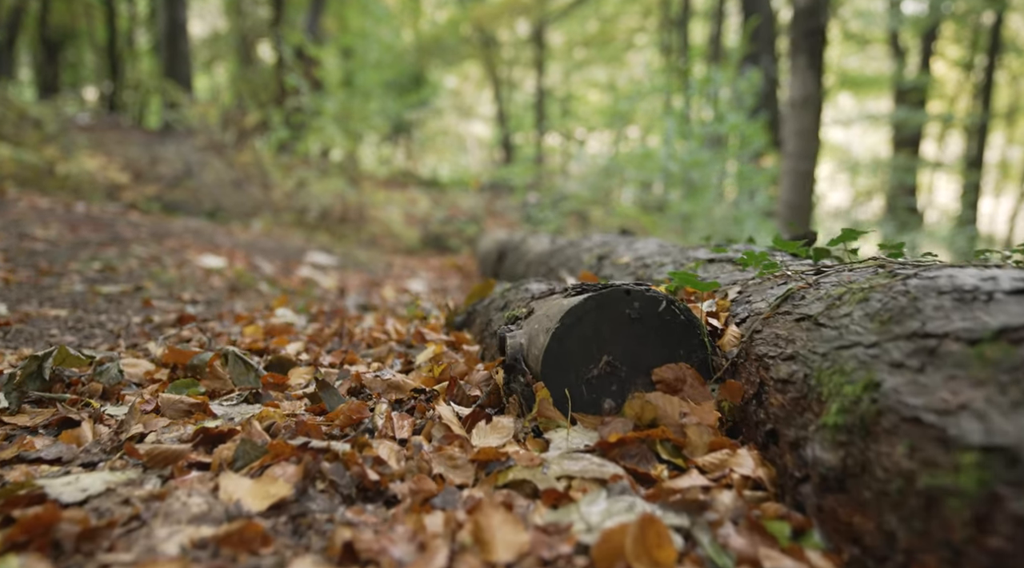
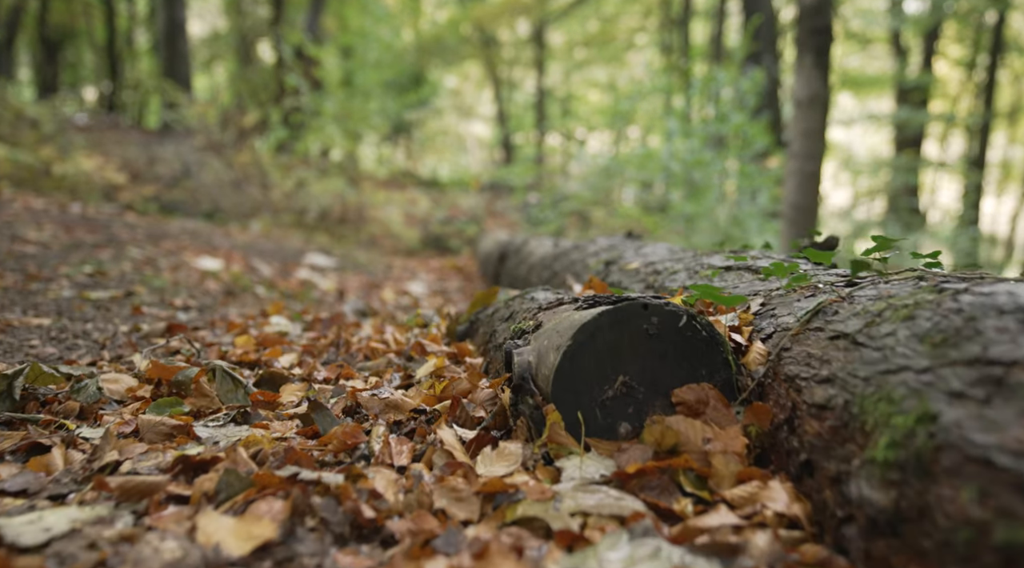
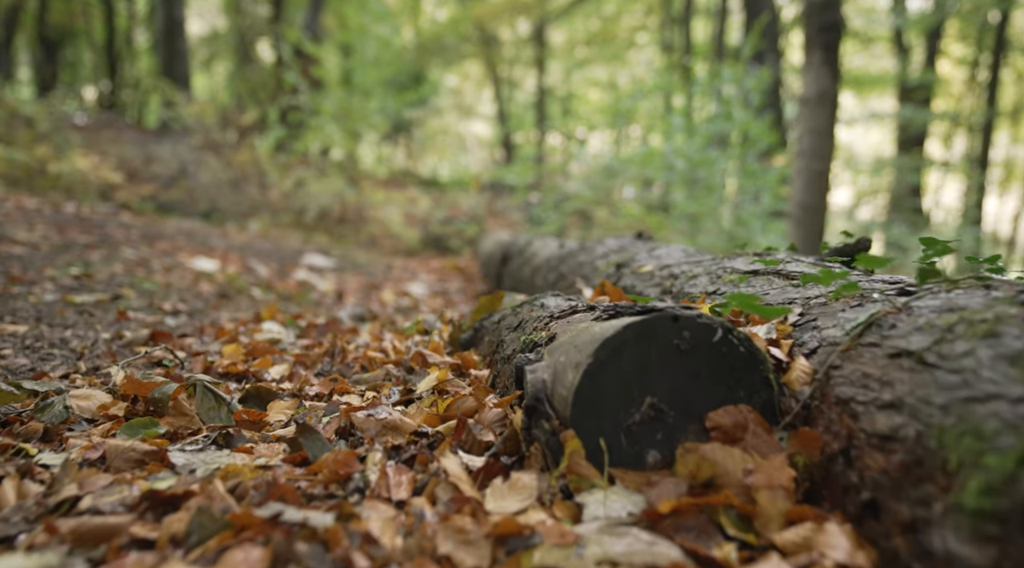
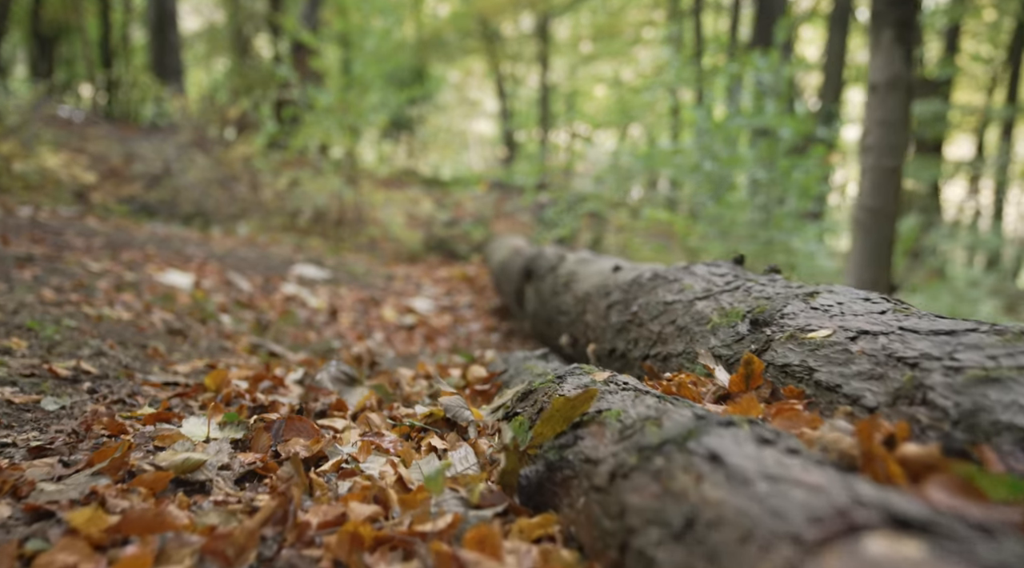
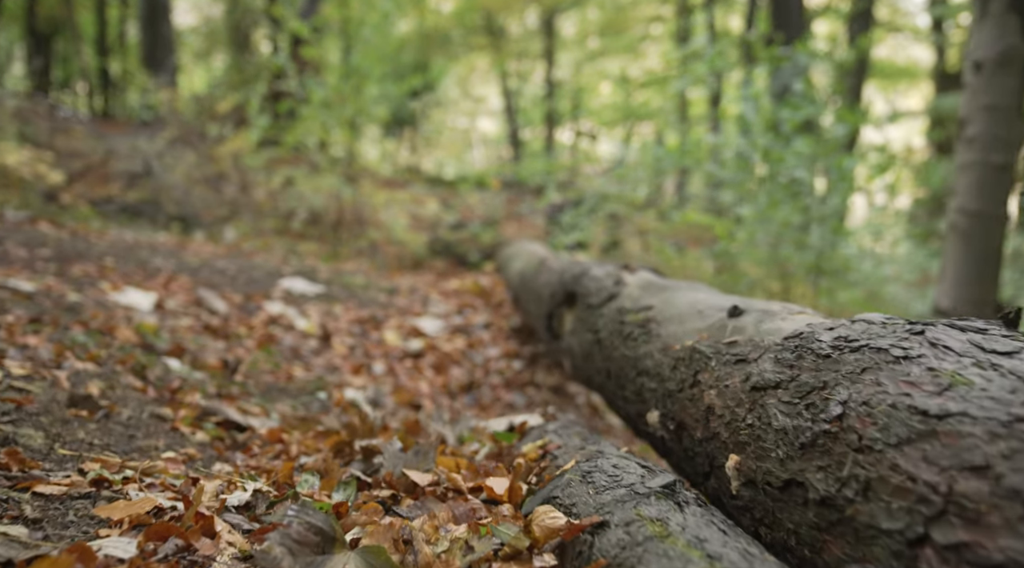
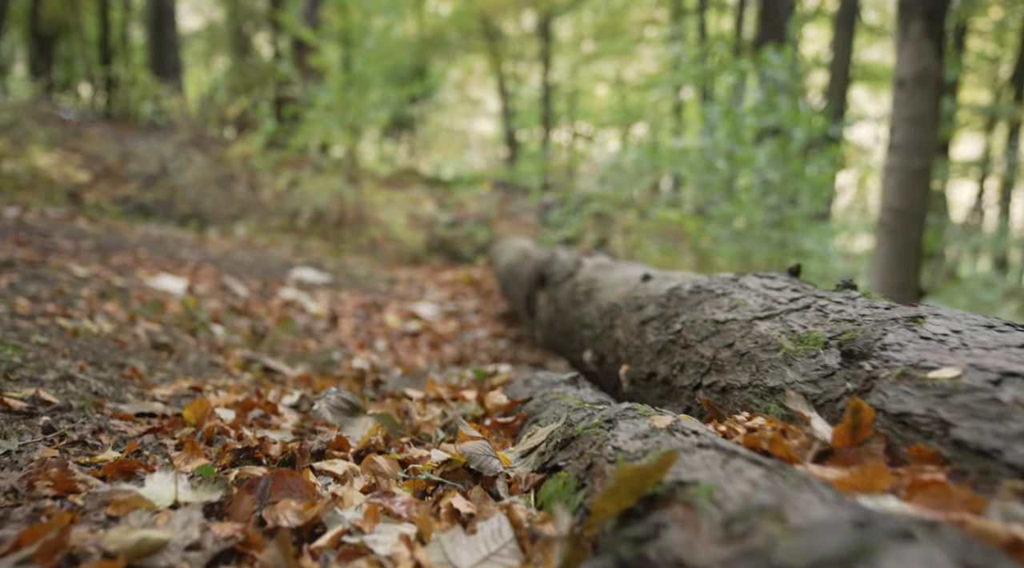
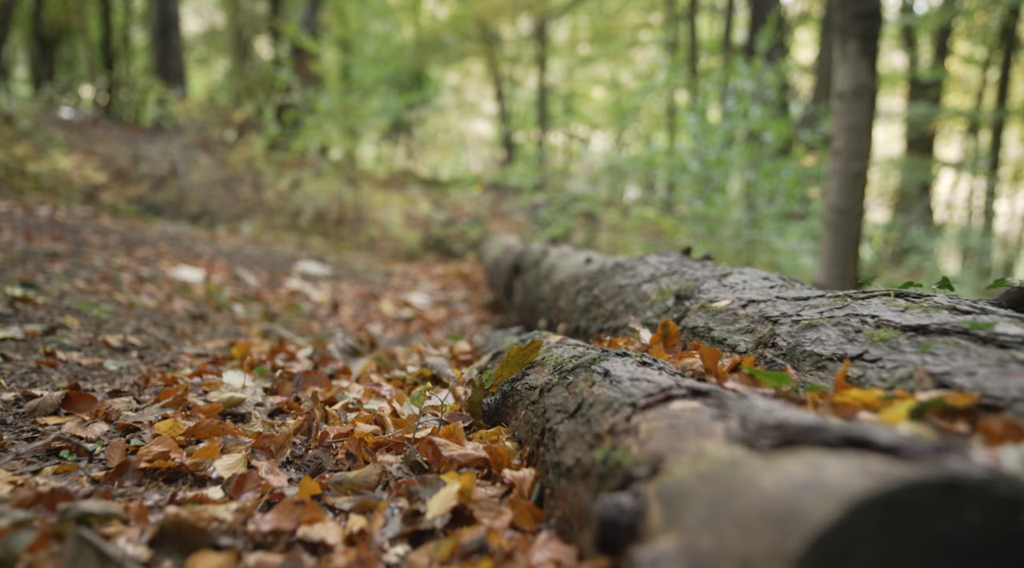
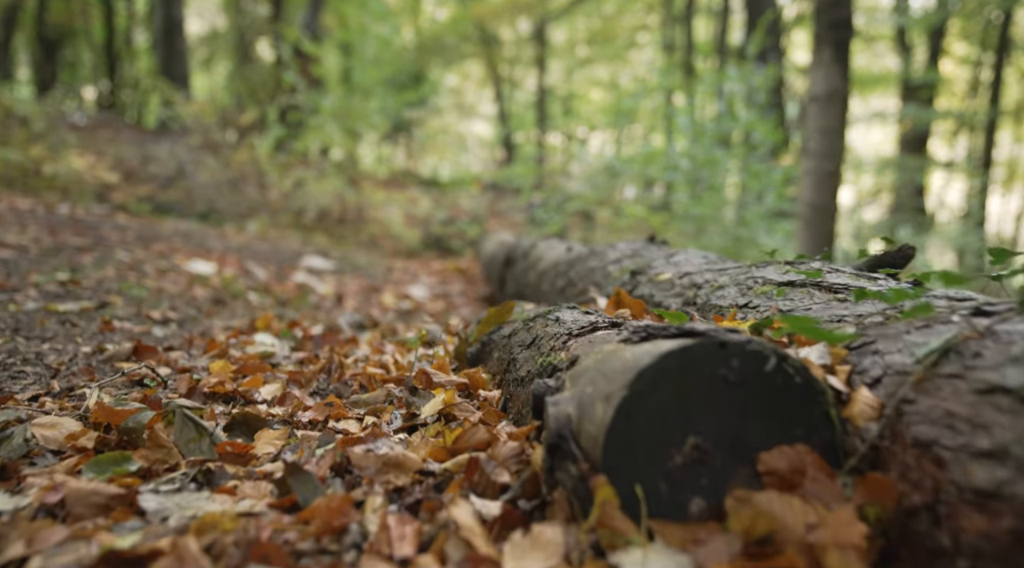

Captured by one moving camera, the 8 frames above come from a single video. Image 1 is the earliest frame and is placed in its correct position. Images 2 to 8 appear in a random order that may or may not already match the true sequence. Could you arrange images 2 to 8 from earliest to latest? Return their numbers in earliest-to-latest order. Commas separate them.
2, 3, 8, 7, 4, 6, 5
